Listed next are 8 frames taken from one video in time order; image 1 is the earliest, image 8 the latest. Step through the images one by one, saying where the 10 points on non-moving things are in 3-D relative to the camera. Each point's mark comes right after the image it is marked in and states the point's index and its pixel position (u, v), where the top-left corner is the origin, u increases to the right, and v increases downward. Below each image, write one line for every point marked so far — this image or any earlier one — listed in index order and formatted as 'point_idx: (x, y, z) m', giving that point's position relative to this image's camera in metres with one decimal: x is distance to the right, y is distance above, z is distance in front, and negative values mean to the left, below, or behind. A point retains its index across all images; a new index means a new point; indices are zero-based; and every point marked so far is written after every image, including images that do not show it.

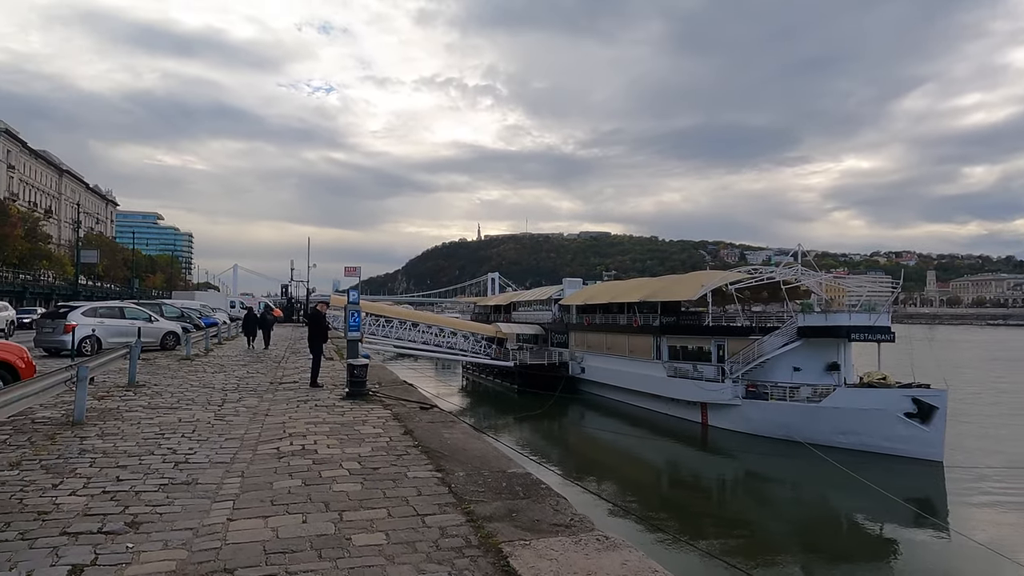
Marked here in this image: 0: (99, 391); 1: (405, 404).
0: (-6.5, -1.6, +10.4) m
1: (-1.6, -1.7, +9.7) m
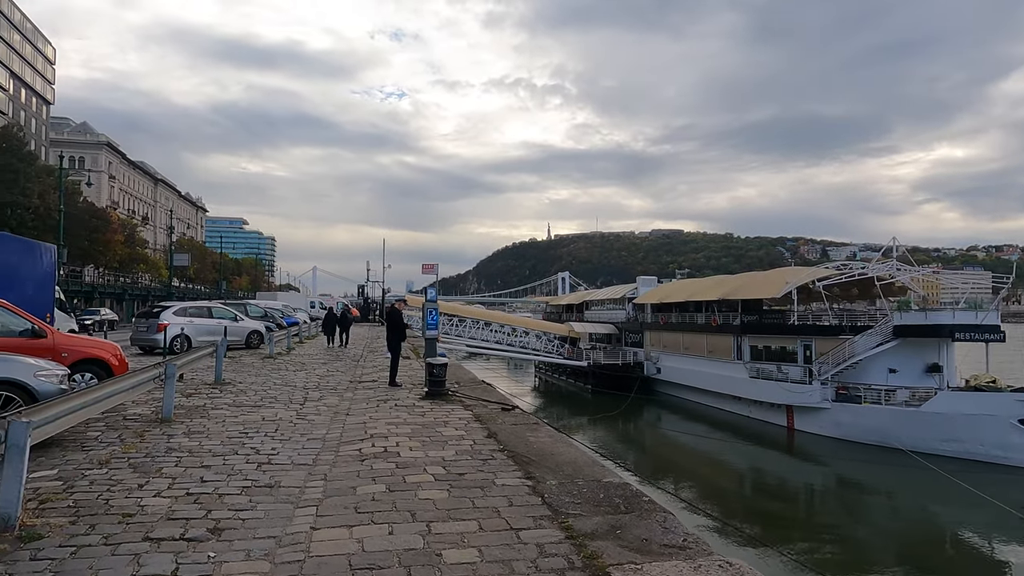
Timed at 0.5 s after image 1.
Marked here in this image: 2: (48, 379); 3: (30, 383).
0: (-5.2, -1.6, +10.6) m
1: (-0.4, -1.7, +9.4) m
2: (-4.4, -0.9, +6.2) m
3: (-4.4, -0.9, +6.0) m
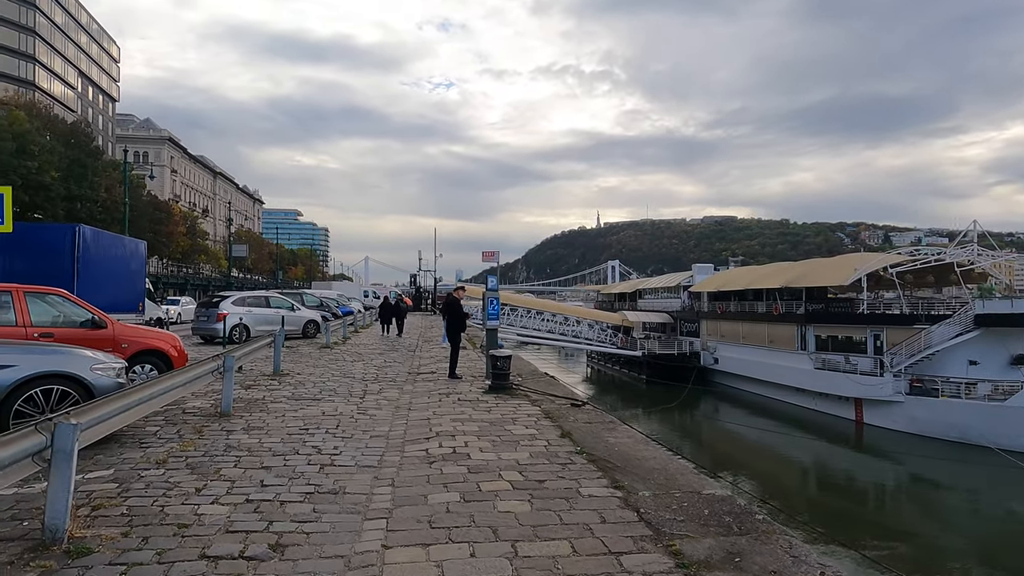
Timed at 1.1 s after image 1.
0: (-4.2, -1.4, +10.4) m
1: (+0.6, -1.5, +8.8) m
2: (-3.7, -0.8, +5.9) m
3: (-3.7, -0.8, +5.8) m
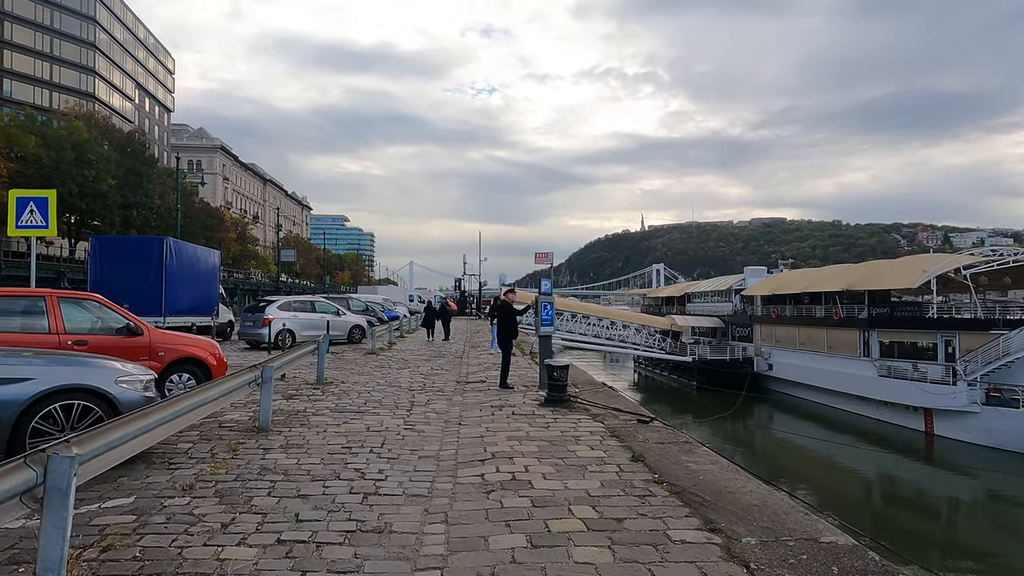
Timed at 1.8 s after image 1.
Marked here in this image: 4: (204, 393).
0: (-3.3, -1.5, +9.9) m
1: (+1.3, -1.6, +8.0) m
2: (-3.1, -0.8, +5.4) m
3: (-3.2, -0.8, +5.3) m
4: (-2.8, -1.0, +6.1) m
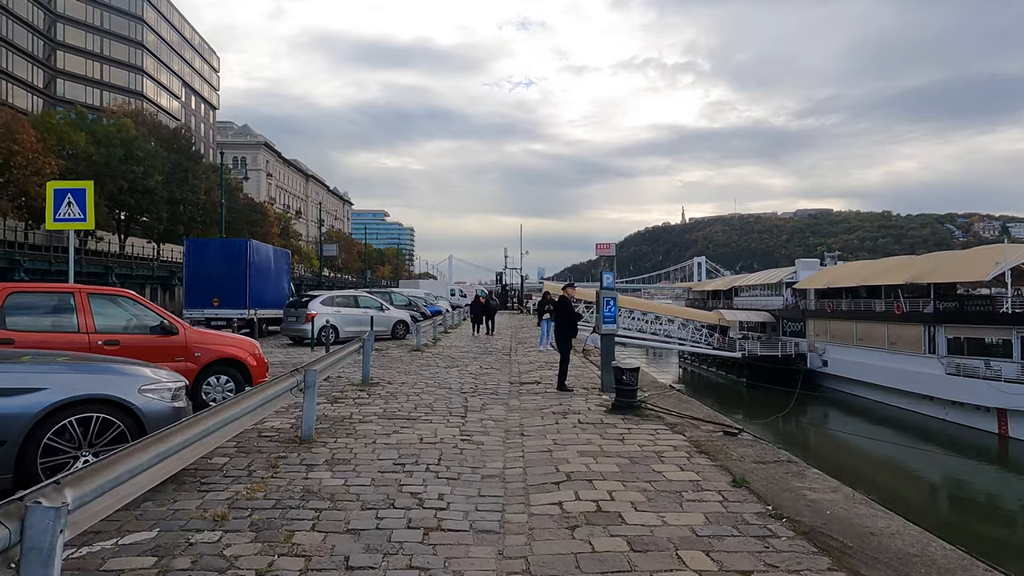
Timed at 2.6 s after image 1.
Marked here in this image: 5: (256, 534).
0: (-2.5, -1.4, +9.2) m
1: (+2.0, -1.5, +7.1) m
2: (-2.6, -0.8, +4.7) m
3: (-2.6, -0.8, +4.6) m
4: (-2.2, -0.9, +5.4) m
5: (-1.5, -1.4, +3.9) m
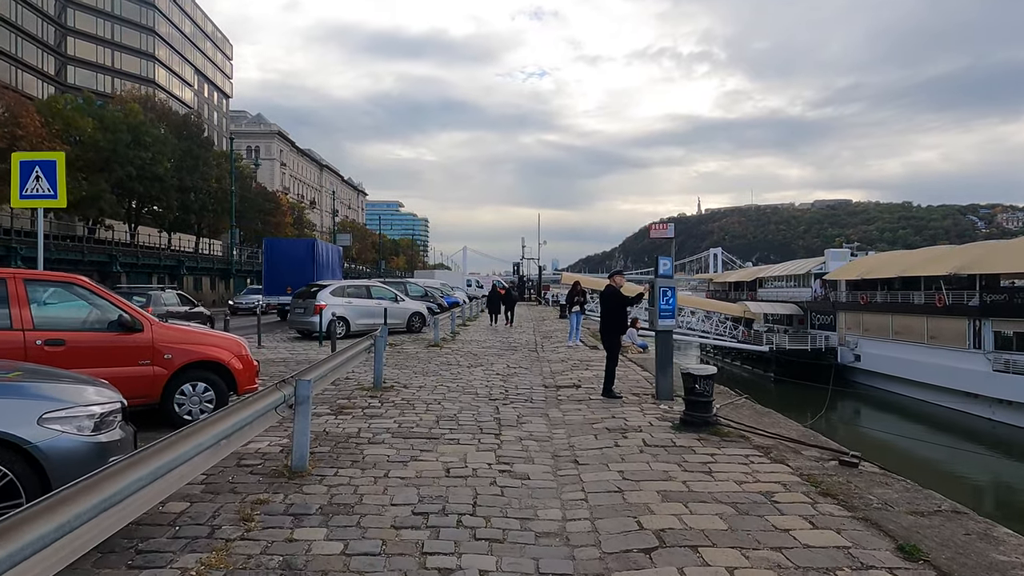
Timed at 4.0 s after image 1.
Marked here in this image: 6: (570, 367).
0: (-2.0, -1.3, +7.8) m
1: (+2.4, -1.4, +5.5) m
2: (-2.2, -0.7, +3.3) m
3: (-2.2, -0.7, +3.1) m
4: (-1.8, -0.8, +3.9) m
5: (-1.1, -1.3, +2.4) m
6: (+1.0, -1.4, +11.7) m
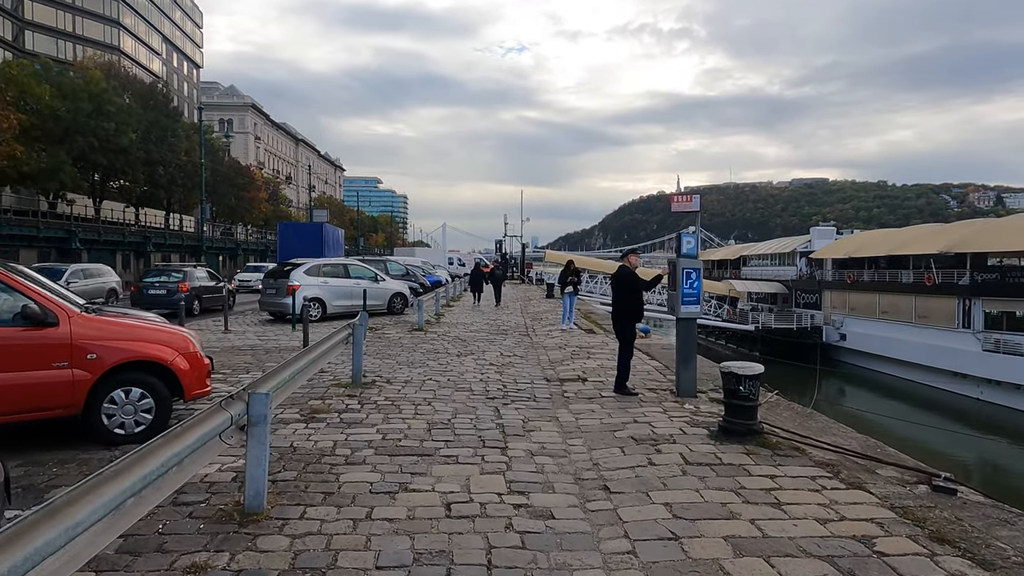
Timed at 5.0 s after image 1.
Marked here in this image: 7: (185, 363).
0: (-2.0, -1.1, +6.6) m
1: (+2.5, -1.3, +4.5) m
2: (-2.0, -0.6, +2.1) m
3: (-2.1, -0.7, +1.9) m
4: (-1.7, -0.8, +2.8) m
5: (-0.9, -1.3, +1.3) m
6: (+0.9, -1.1, +10.7) m
7: (-2.6, -0.6, +5.3) m
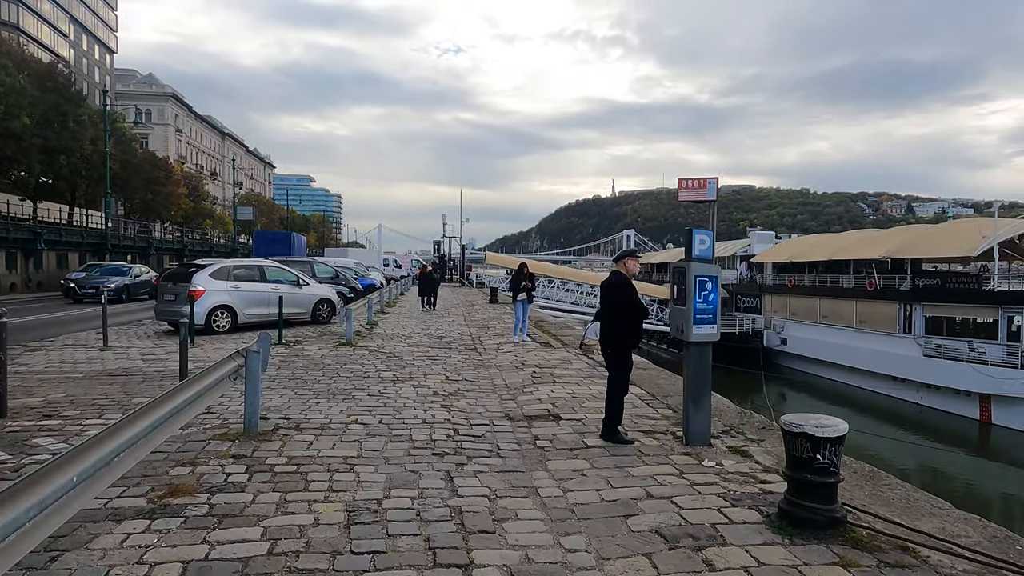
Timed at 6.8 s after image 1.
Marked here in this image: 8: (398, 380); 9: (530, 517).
0: (-2.3, -1.2, +4.5) m
1: (+2.4, -1.4, +2.9) m
2: (-1.9, -0.7, 0.0) m
3: (-1.9, -0.8, -0.2) m
4: (-1.6, -0.9, +0.7) m
5: (-0.7, -1.4, -0.7) m
6: (+0.2, -1.2, +8.8) m
7: (-2.7, -0.7, +3.1) m
8: (-1.4, -1.2, +8.6) m
9: (+0.1, -1.3, +3.9) m
